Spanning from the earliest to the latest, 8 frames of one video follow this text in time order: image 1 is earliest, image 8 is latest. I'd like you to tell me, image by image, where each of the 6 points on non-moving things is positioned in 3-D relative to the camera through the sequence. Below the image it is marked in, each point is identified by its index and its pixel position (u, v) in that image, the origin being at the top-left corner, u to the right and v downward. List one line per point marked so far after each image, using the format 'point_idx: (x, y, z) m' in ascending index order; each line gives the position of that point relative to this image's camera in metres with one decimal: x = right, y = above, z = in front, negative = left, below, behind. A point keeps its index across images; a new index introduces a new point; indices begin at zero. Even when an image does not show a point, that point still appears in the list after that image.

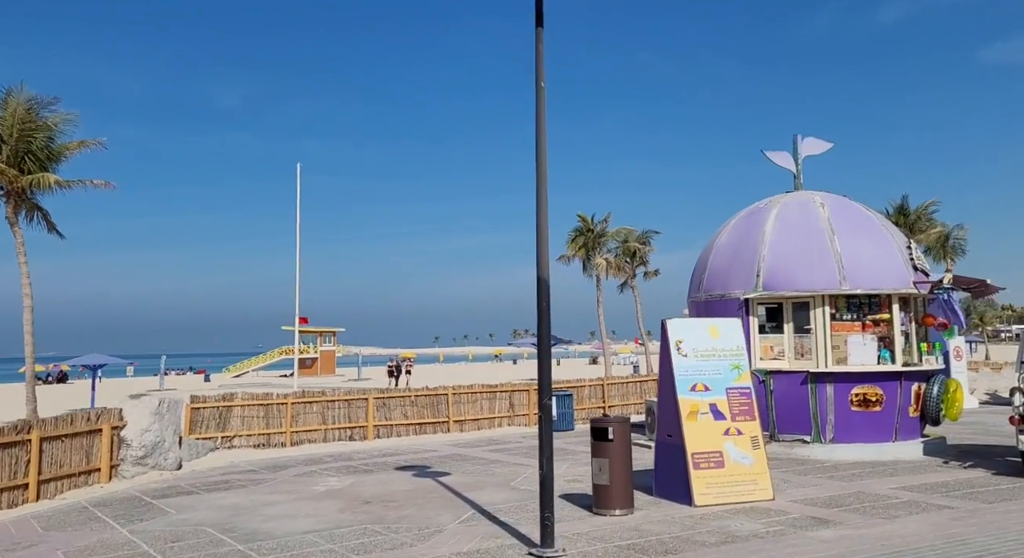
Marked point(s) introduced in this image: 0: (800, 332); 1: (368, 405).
0: (+4.6, -0.9, +12.6) m
1: (-2.4, -2.1, +12.7) m
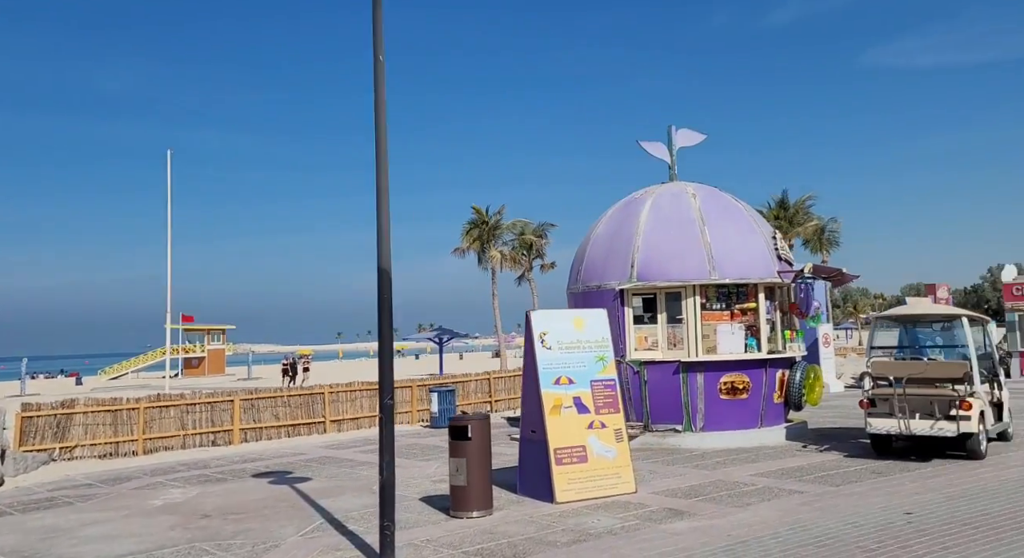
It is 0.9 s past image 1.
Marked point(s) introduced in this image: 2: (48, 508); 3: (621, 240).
0: (+2.6, -0.7, +12.8) m
1: (-4.3, -2.0, +12.0) m
2: (-4.0, -2.0, +6.7) m
3: (+1.9, +0.7, +13.3) m
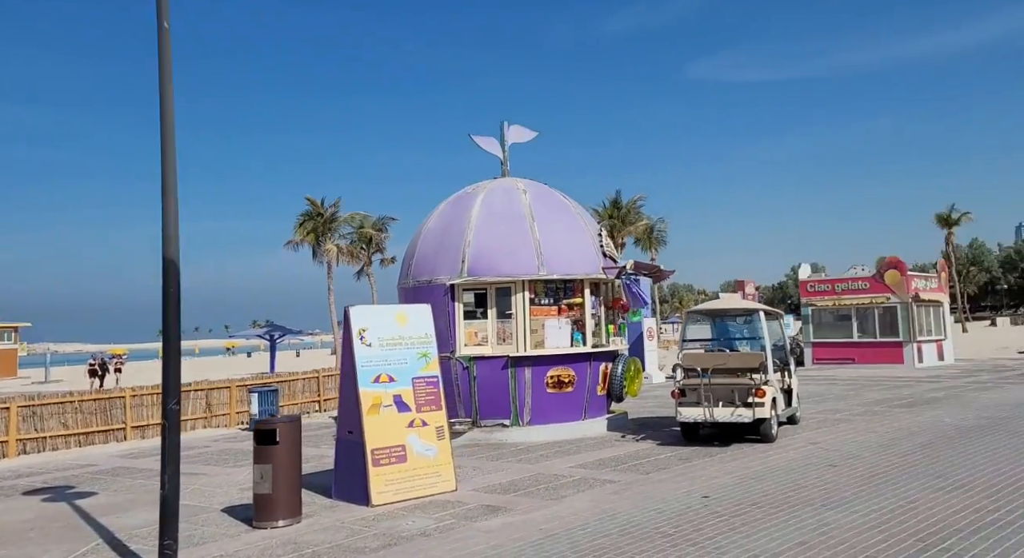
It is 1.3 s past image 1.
0: (-0.2, -0.6, +12.9) m
1: (-6.8, -1.9, +10.7) m
2: (-5.4, -1.9, +5.6) m
3: (-1.0, +0.8, +13.2) m
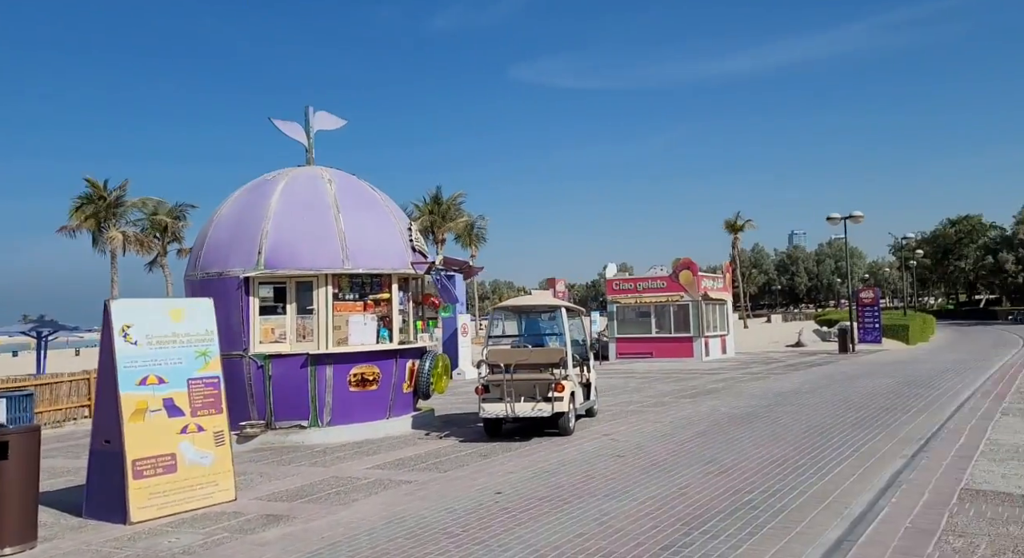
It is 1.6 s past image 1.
0: (-3.3, -0.5, +12.2) m
1: (-9.3, -1.7, +8.6) m
2: (-6.8, -1.8, +3.9) m
3: (-4.2, +0.9, +12.4) m
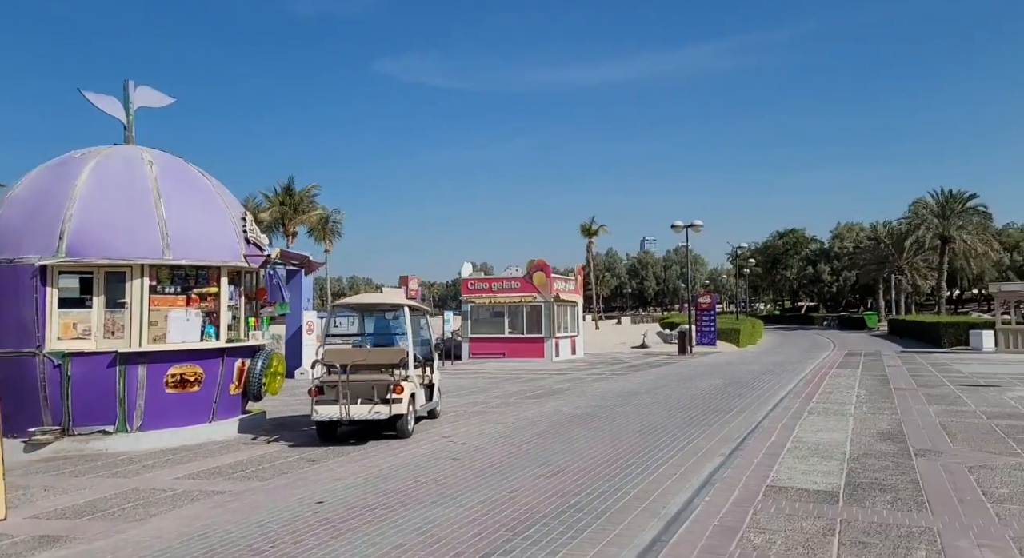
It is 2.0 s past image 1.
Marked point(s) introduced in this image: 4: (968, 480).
0: (-5.7, -0.4, +11.1) m
1: (-11.0, -1.4, +6.5) m
2: (-7.7, -1.6, +2.3) m
3: (-6.6, +1.0, +11.1) m
4: (+5.9, -2.6, +10.1) m
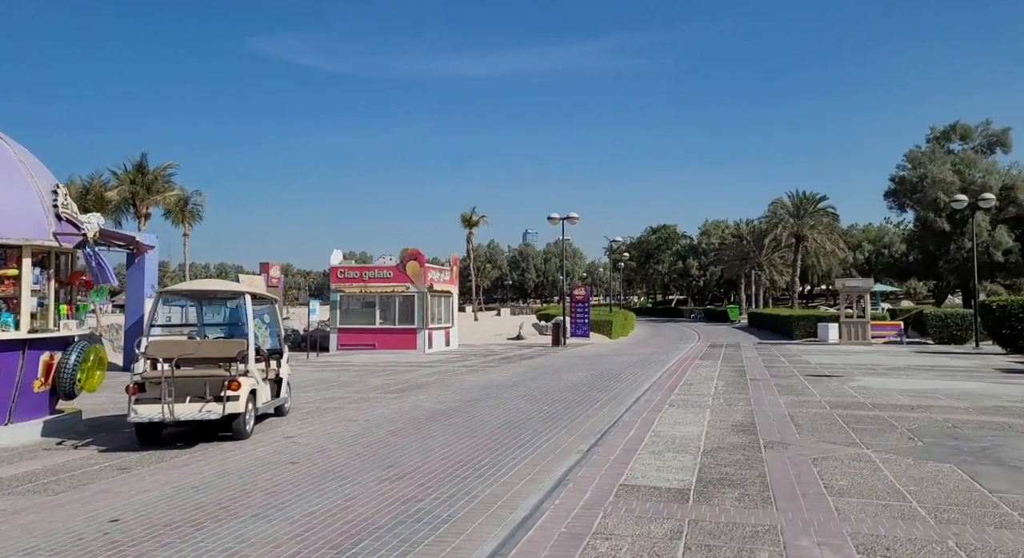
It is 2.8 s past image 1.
0: (-7.7, -0.2, +9.4) m
1: (-12.2, -1.2, +4.0) m
2: (-8.4, -1.4, +0.4) m
3: (-8.5, +1.3, +9.3) m
4: (+4.0, -2.5, +10.2) m
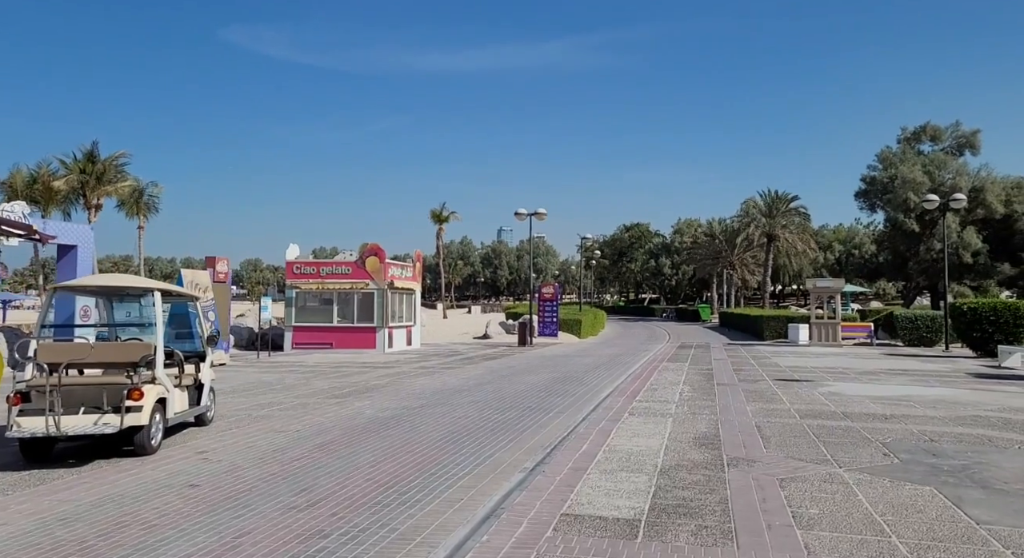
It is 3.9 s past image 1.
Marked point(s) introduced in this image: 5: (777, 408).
0: (-8.4, -0.1, +7.9) m
1: (-12.8, -1.1, +2.4) m
2: (-8.8, -1.4, -1.1) m
3: (-9.2, +1.4, +7.8) m
4: (+3.1, -2.6, +9.1) m
5: (+5.5, -2.7, +16.0) m
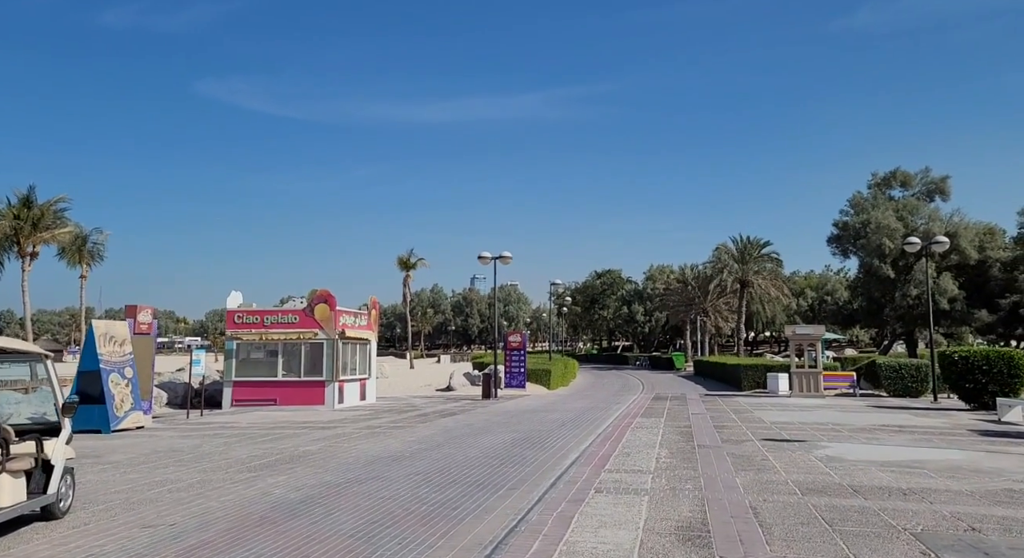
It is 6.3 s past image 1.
0: (-9.1, -0.4, +5.1) m
1: (-13.3, -1.1, -0.6) m
2: (-9.2, -1.2, -4.0) m
3: (-9.9, +1.0, +5.0) m
4: (+2.4, -3.0, +6.5) m
5: (+4.5, -3.5, +13.5) m
